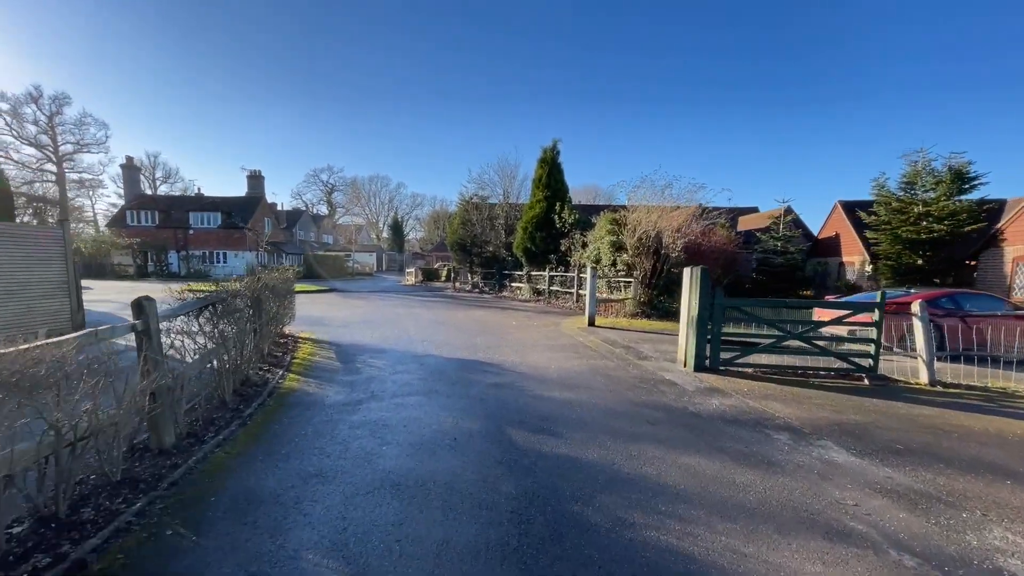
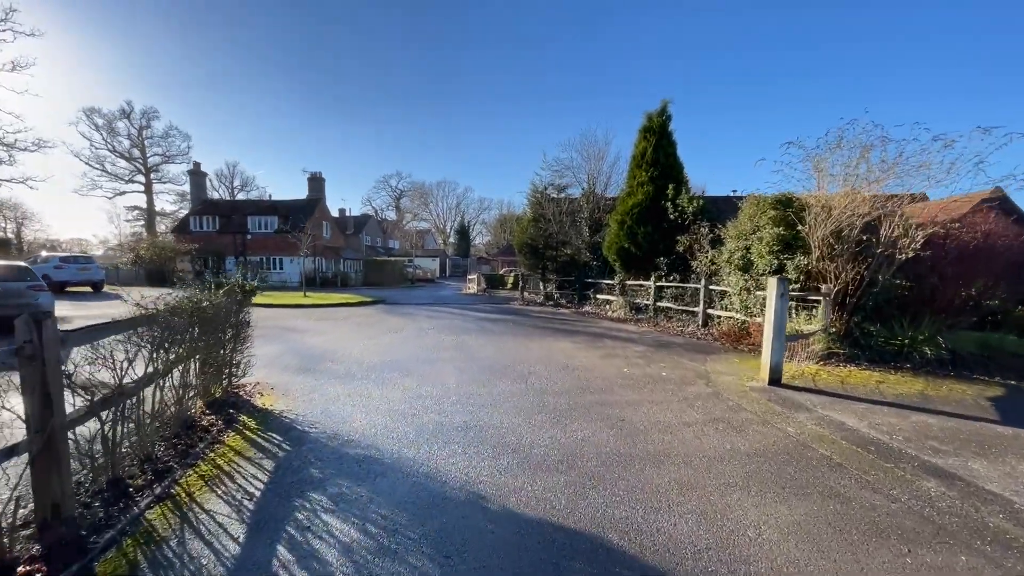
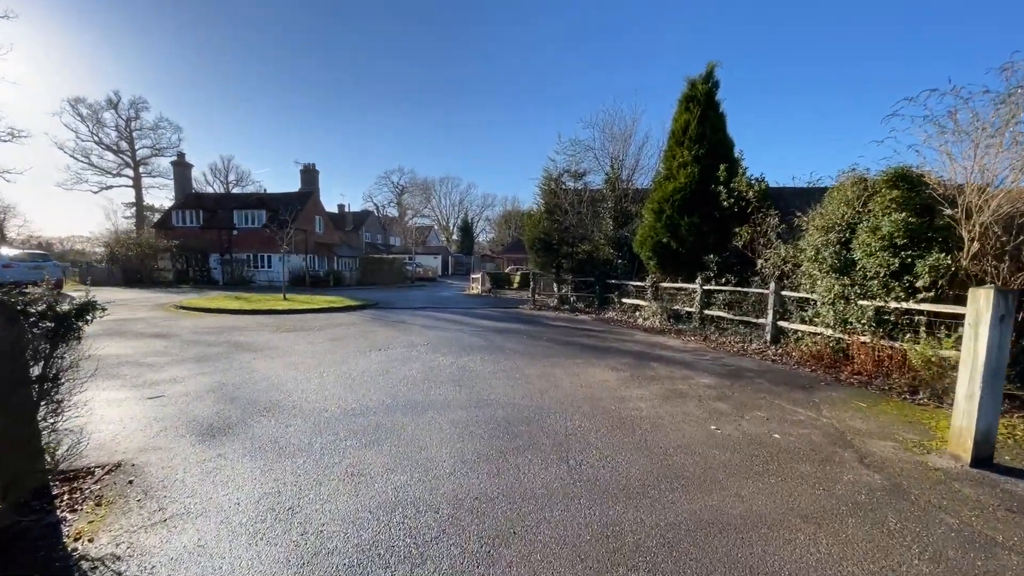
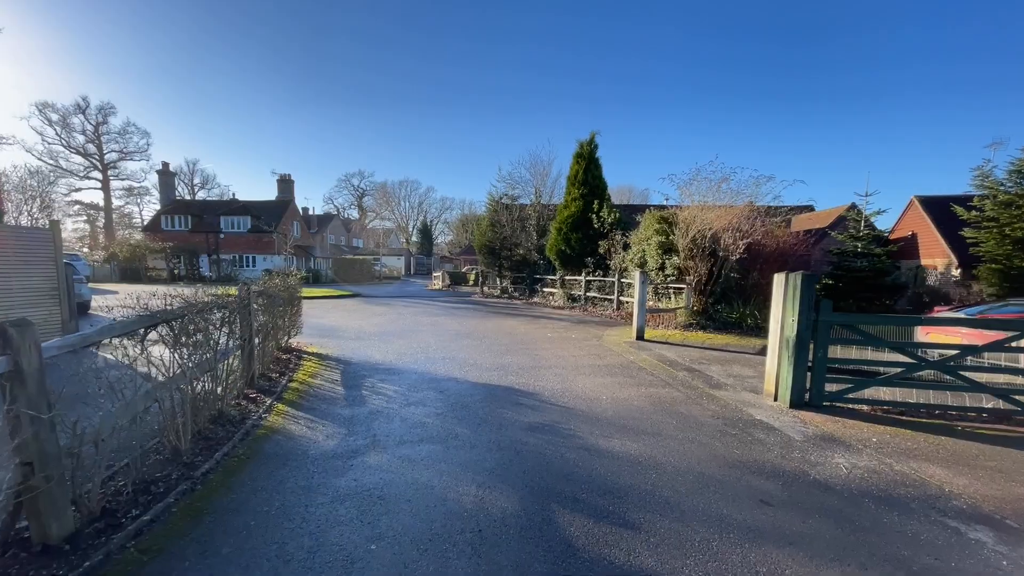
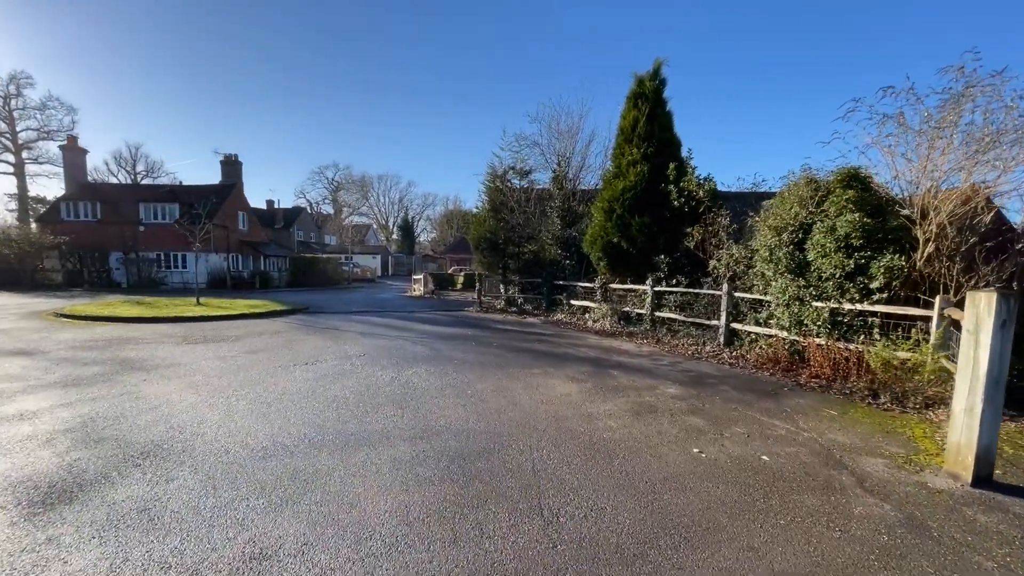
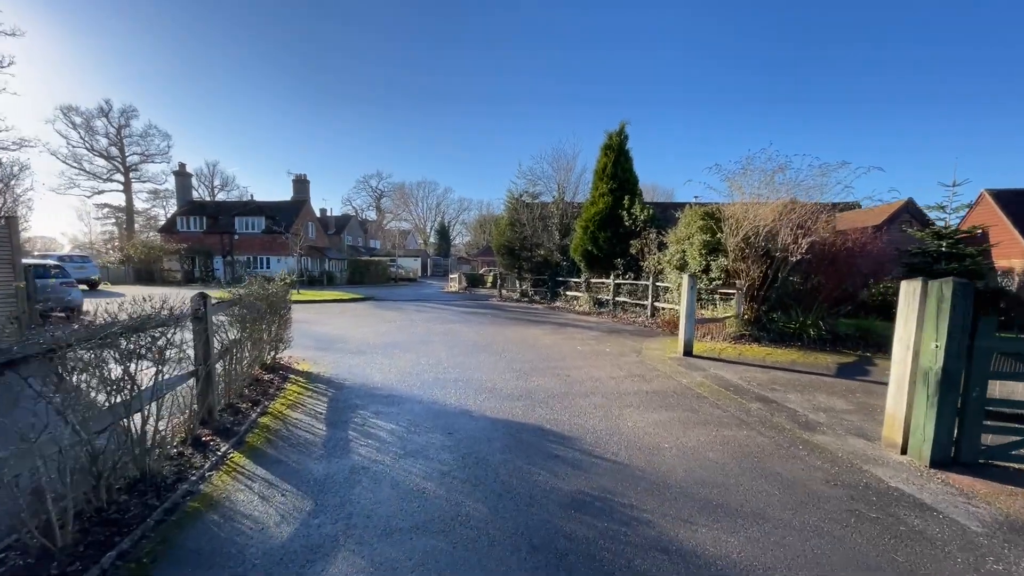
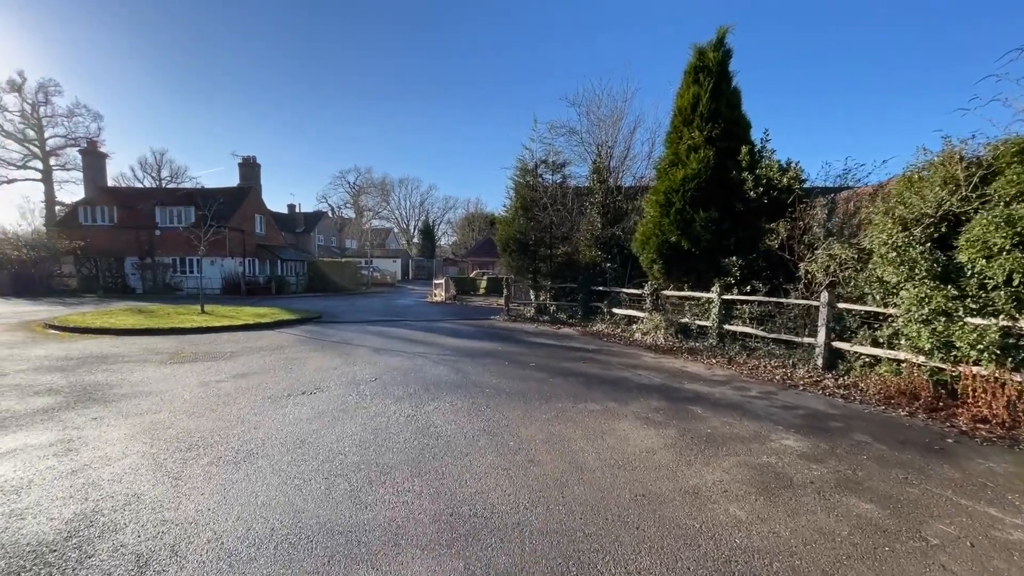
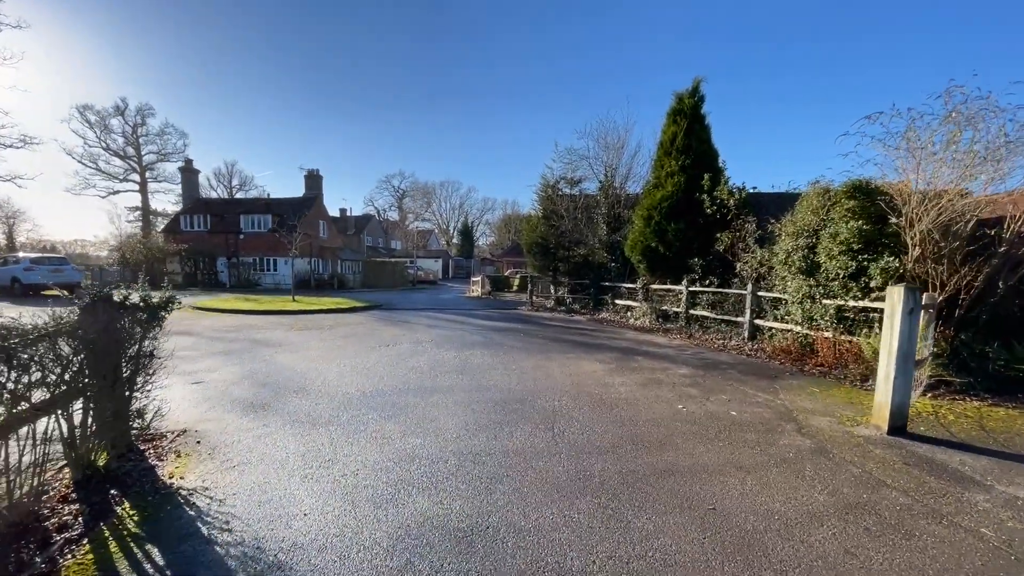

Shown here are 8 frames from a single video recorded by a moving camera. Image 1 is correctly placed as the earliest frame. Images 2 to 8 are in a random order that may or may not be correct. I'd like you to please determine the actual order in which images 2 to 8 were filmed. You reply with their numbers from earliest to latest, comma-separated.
4, 6, 2, 8, 3, 5, 7
